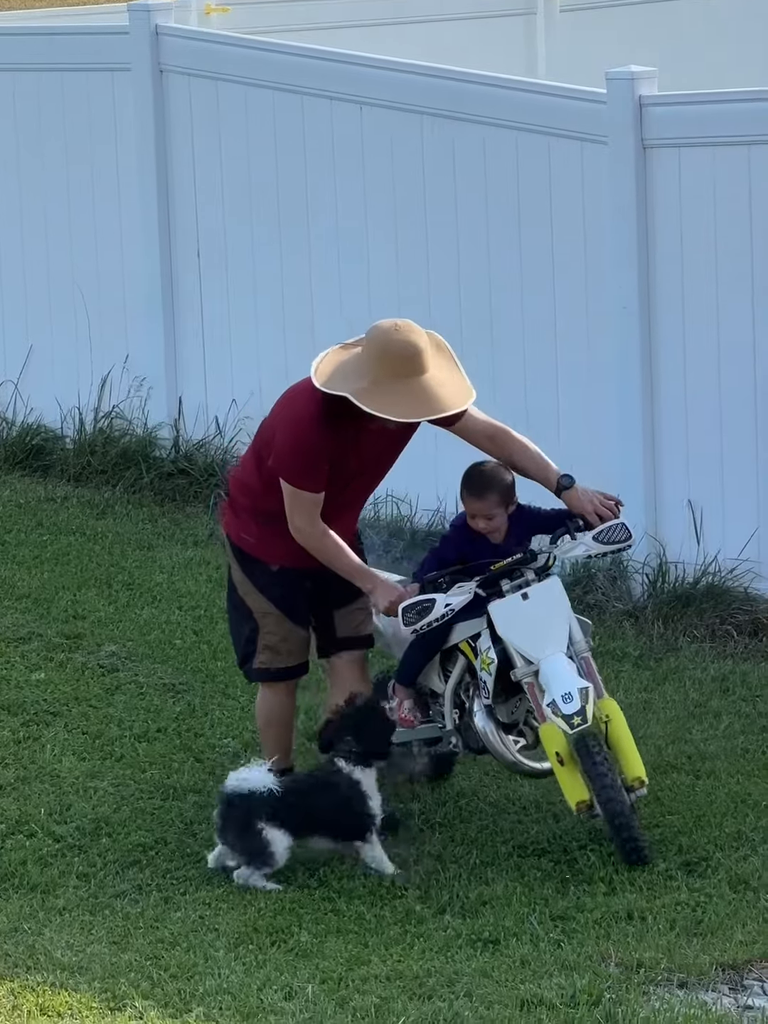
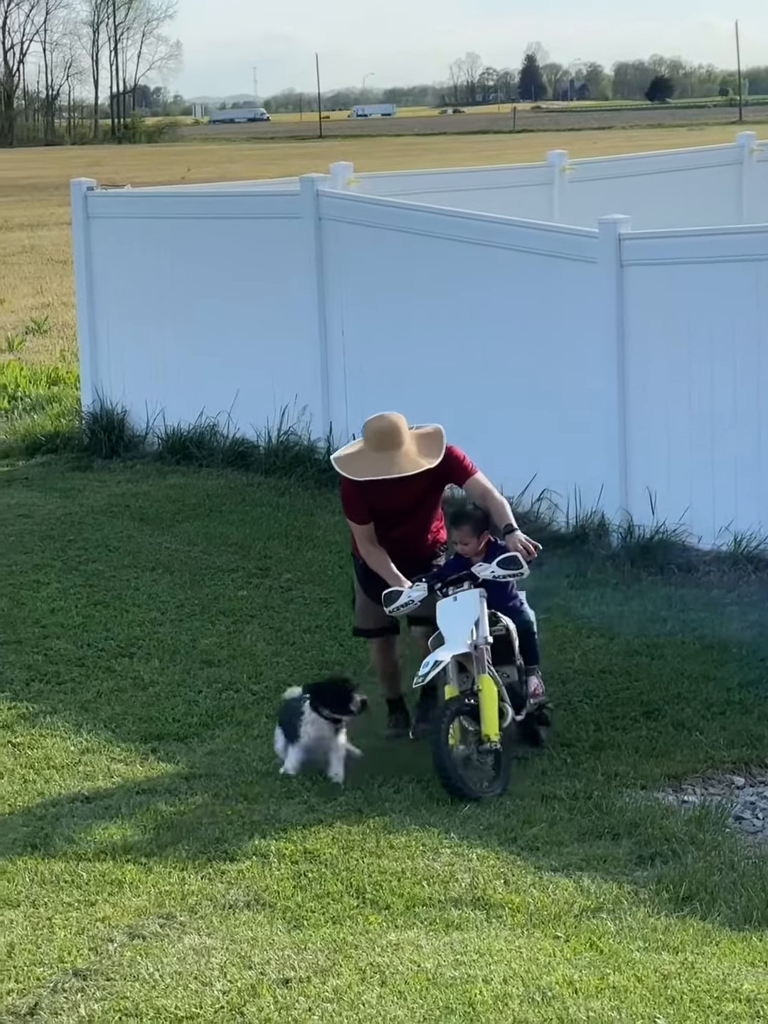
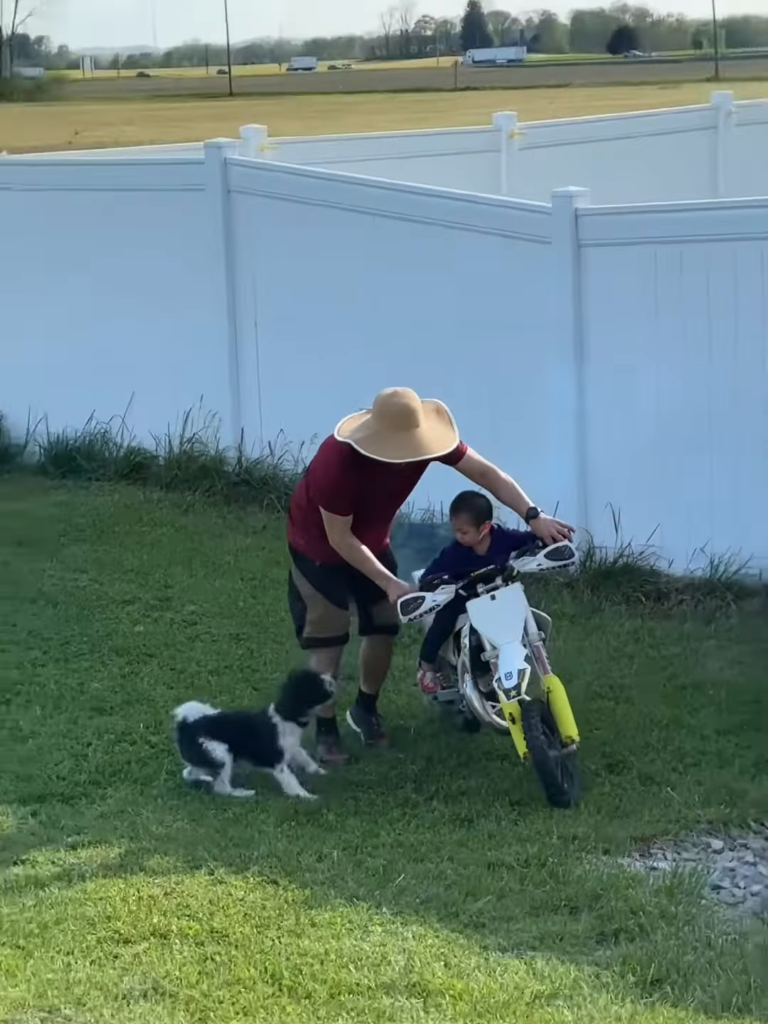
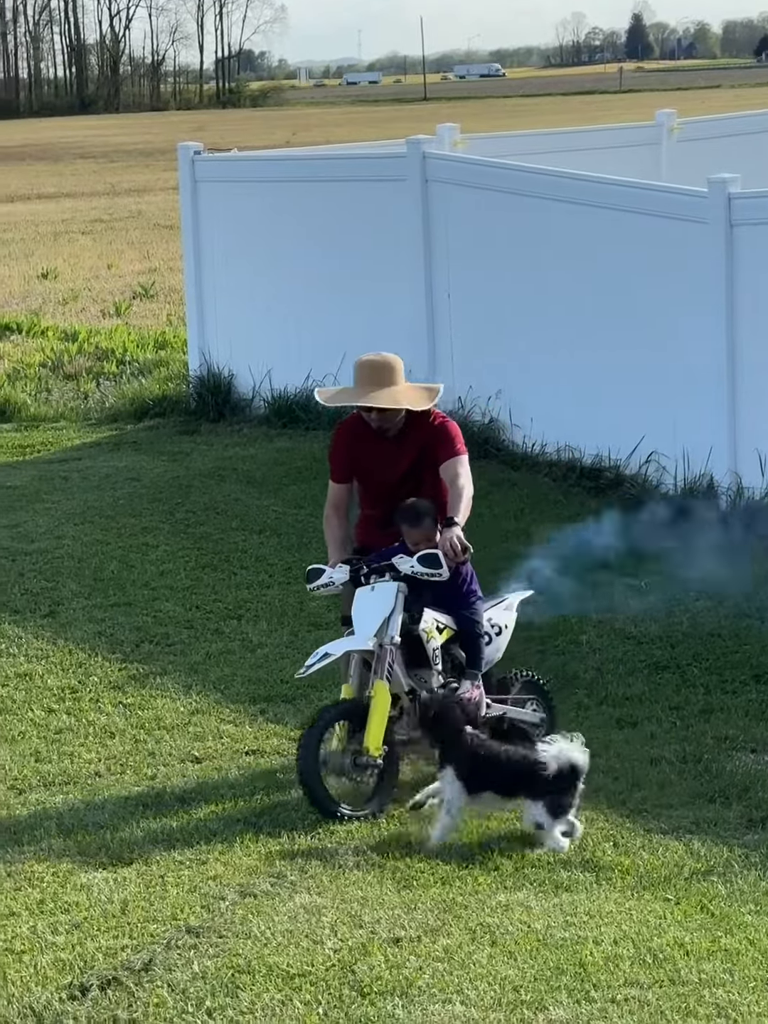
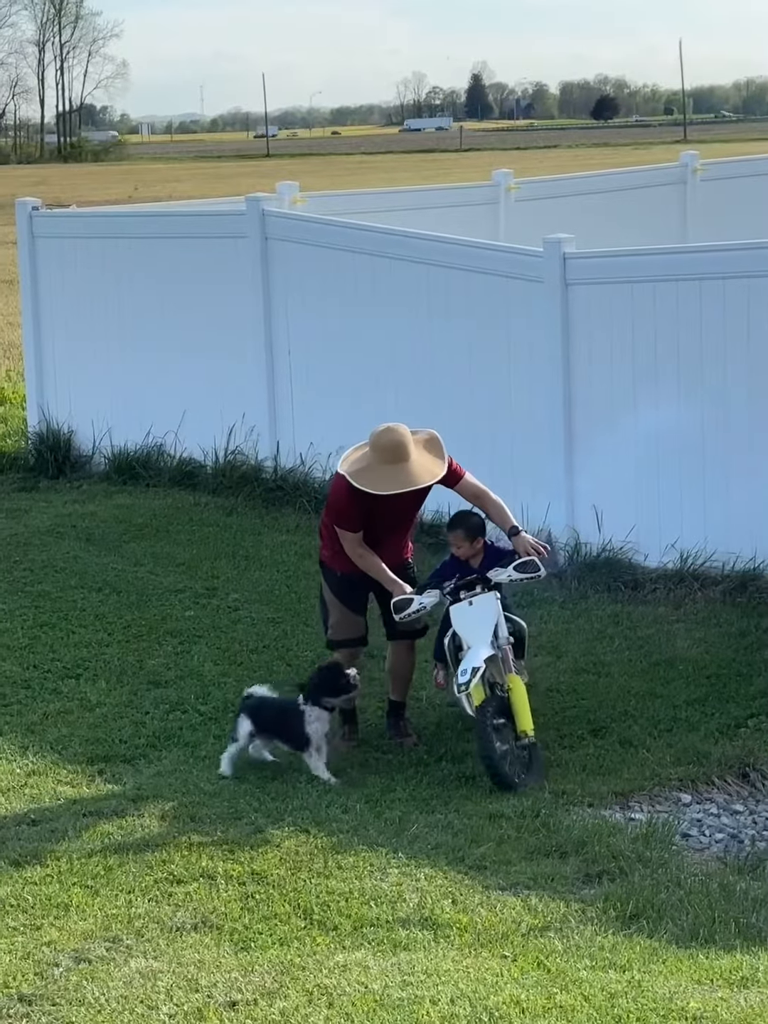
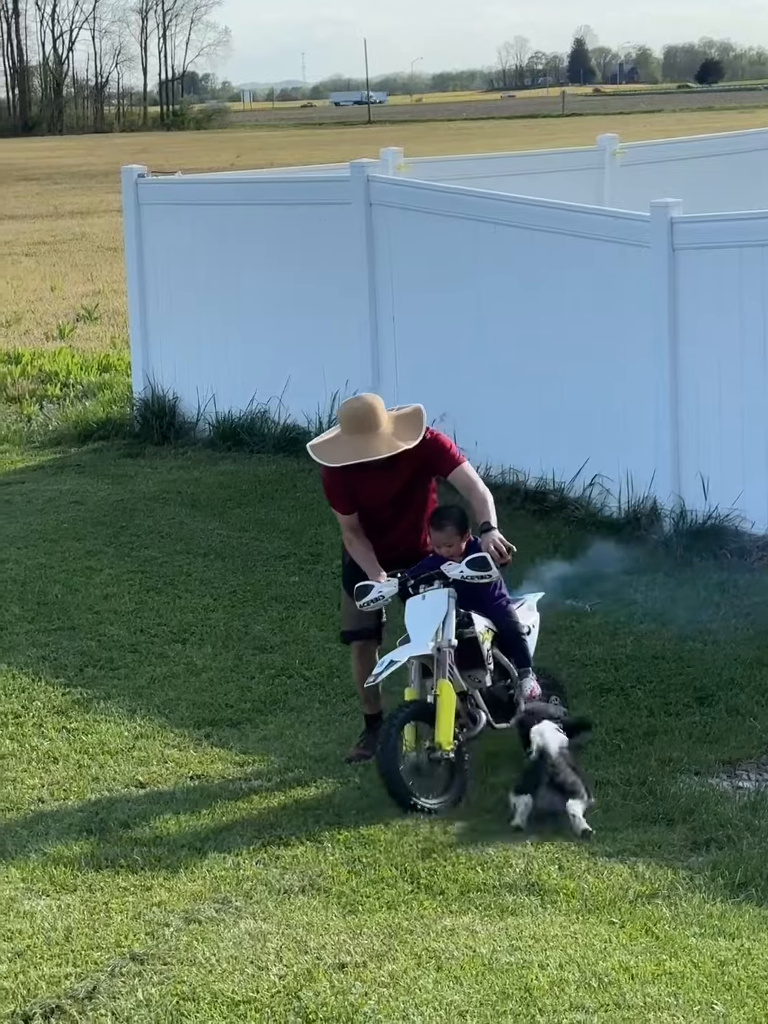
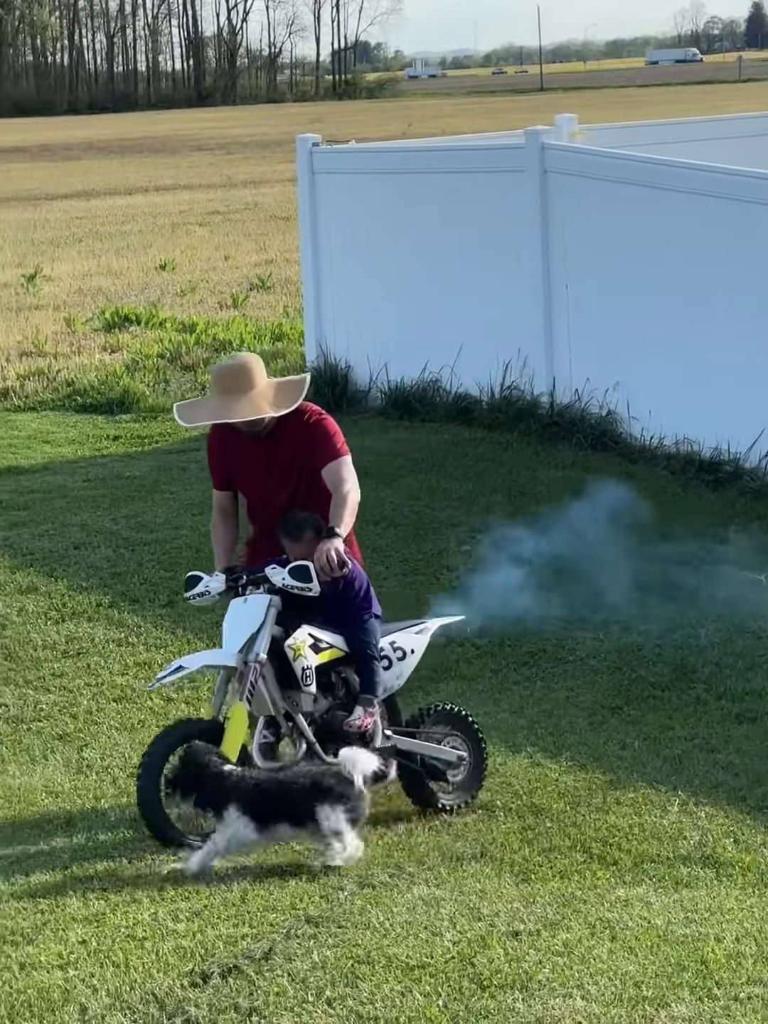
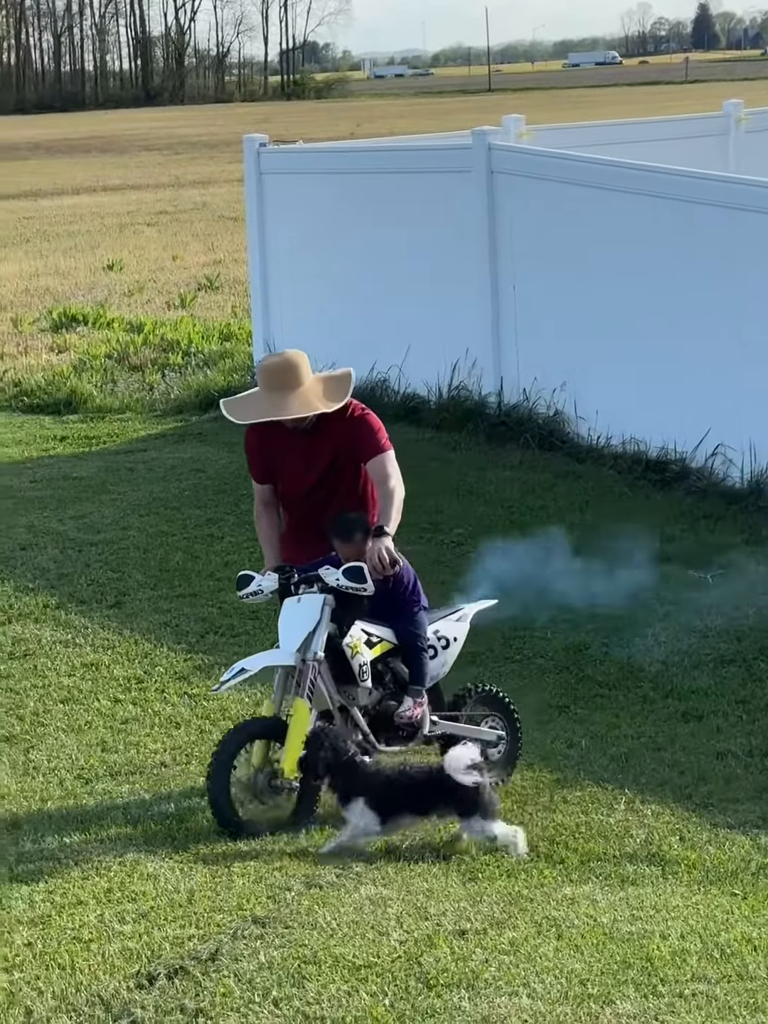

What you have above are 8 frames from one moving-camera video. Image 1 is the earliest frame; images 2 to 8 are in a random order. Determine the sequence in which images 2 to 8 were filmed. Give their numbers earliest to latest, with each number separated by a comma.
3, 5, 2, 6, 4, 8, 7
